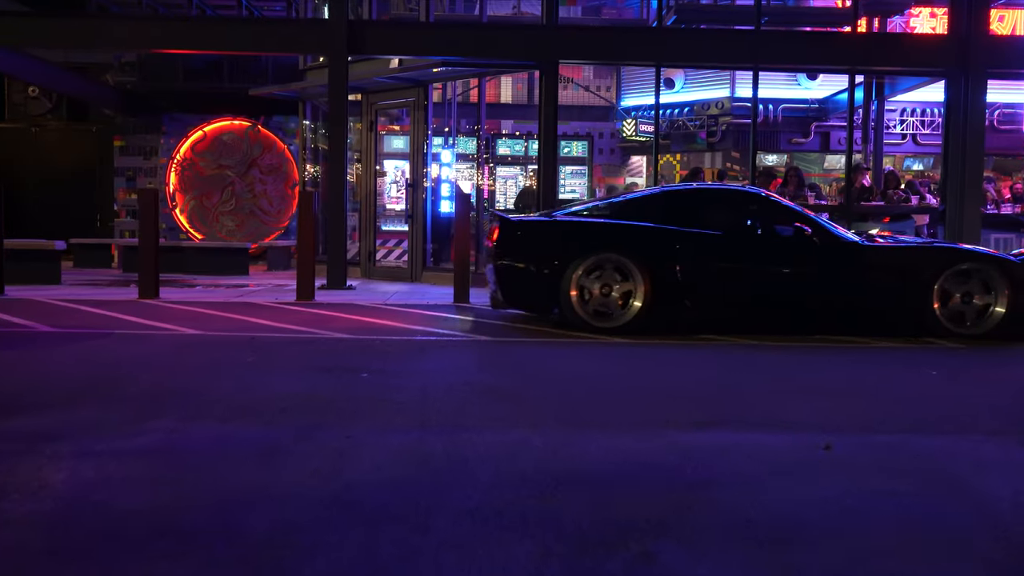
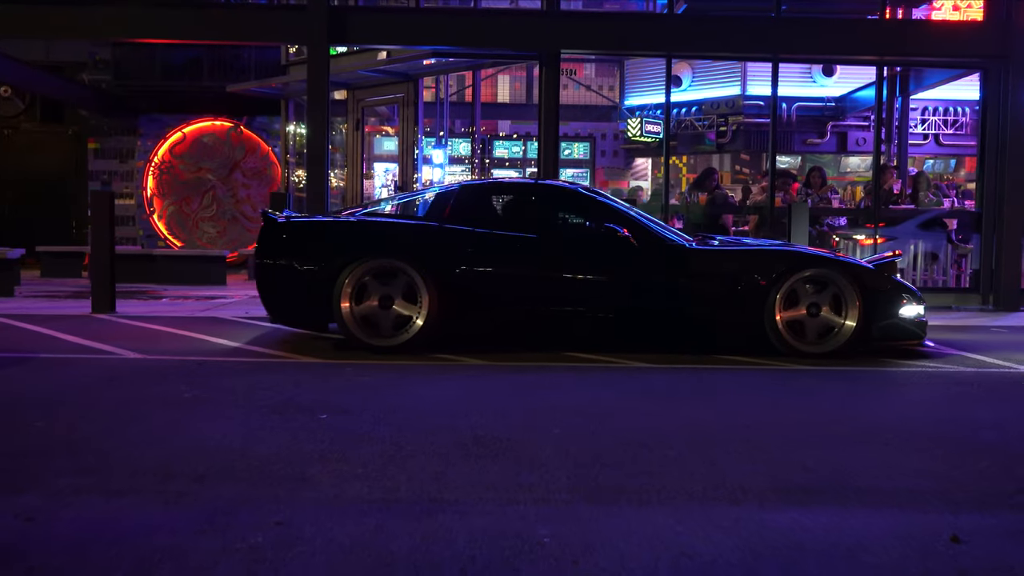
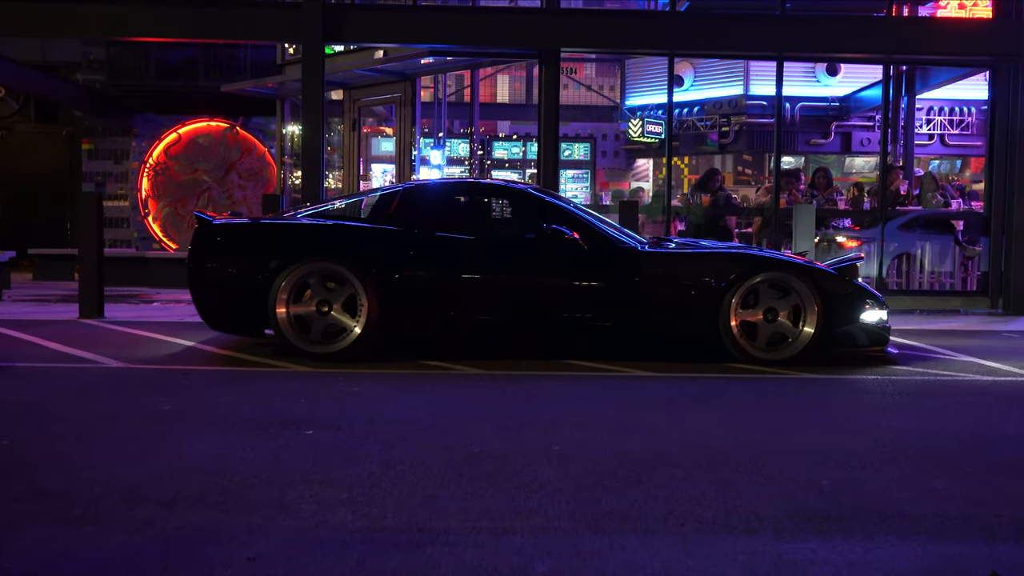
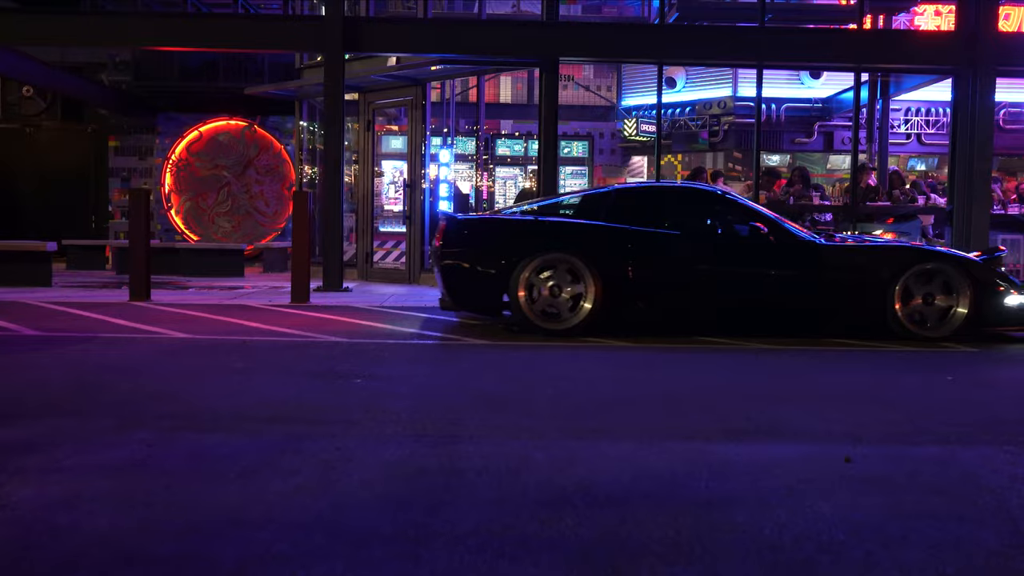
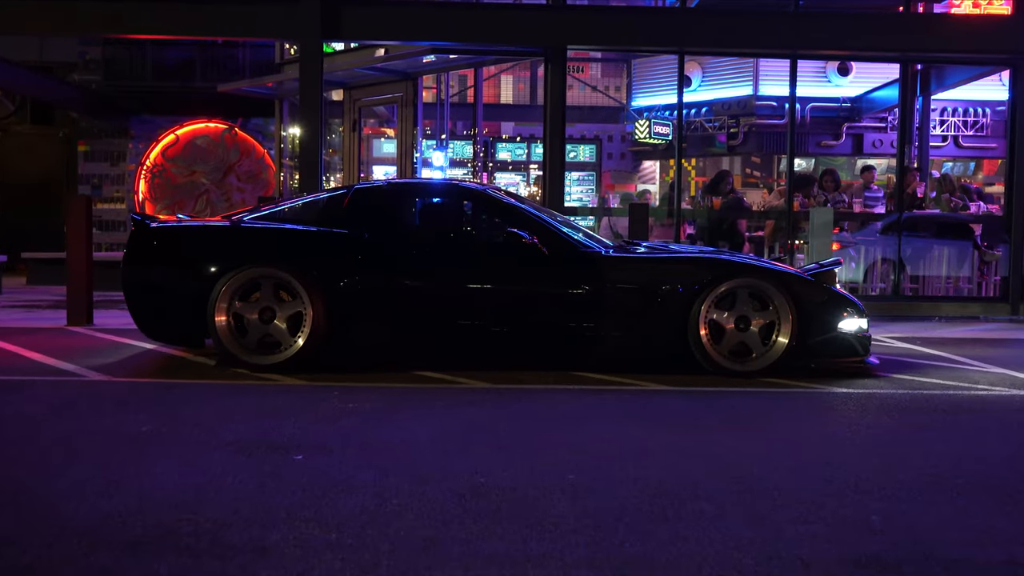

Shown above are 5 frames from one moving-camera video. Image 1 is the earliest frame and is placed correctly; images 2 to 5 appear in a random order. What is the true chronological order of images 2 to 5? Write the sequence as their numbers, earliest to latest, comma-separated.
4, 2, 3, 5
